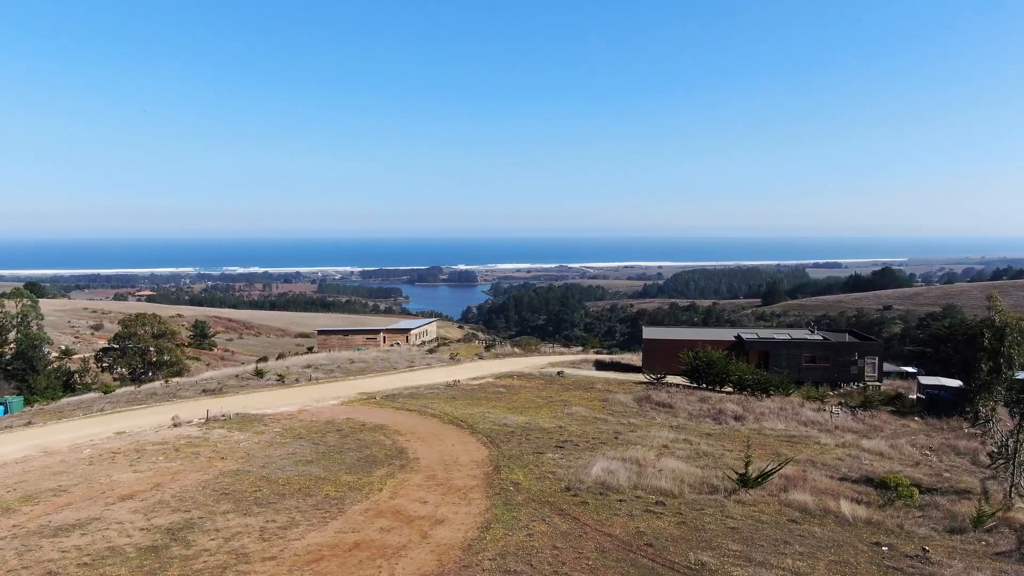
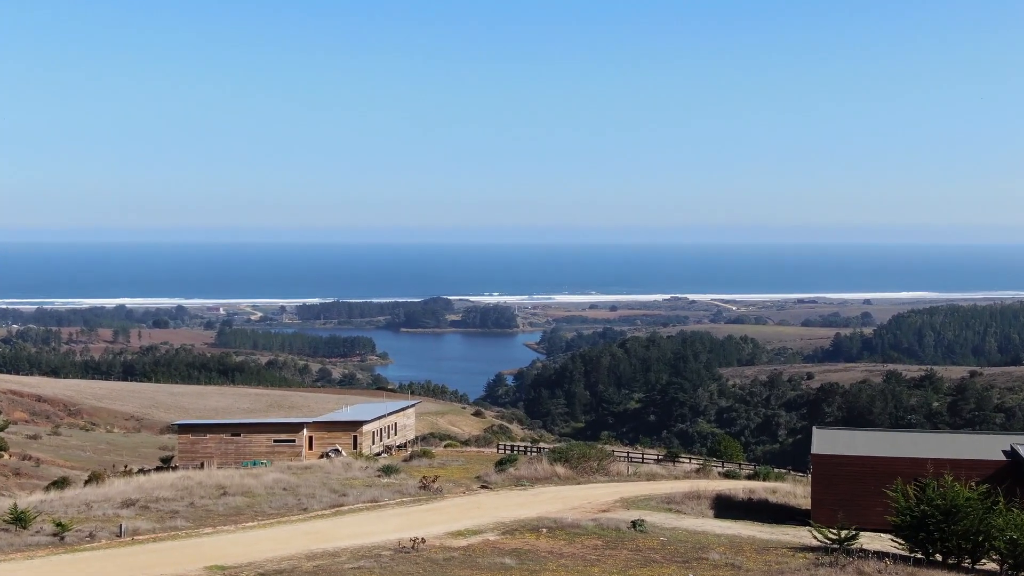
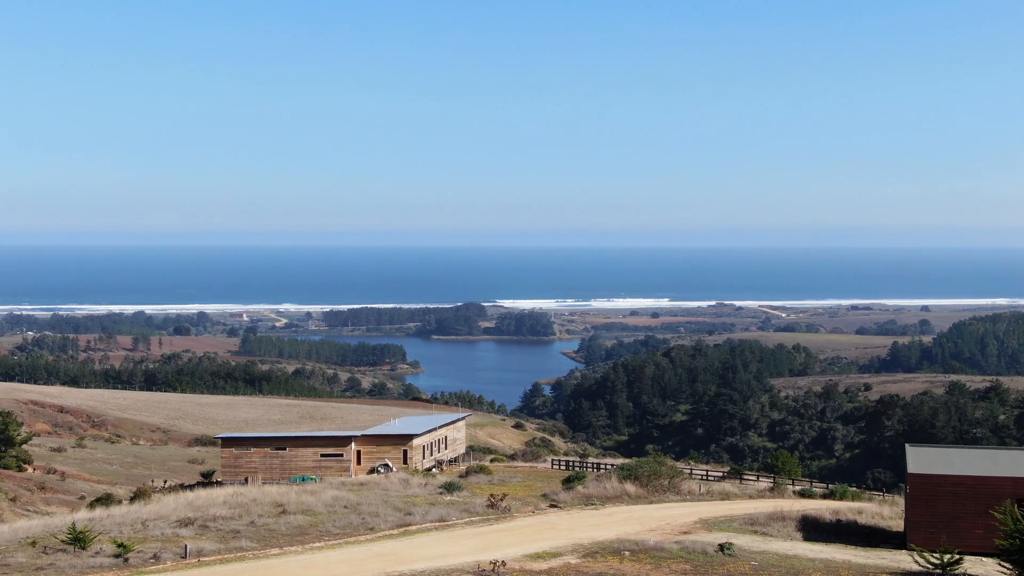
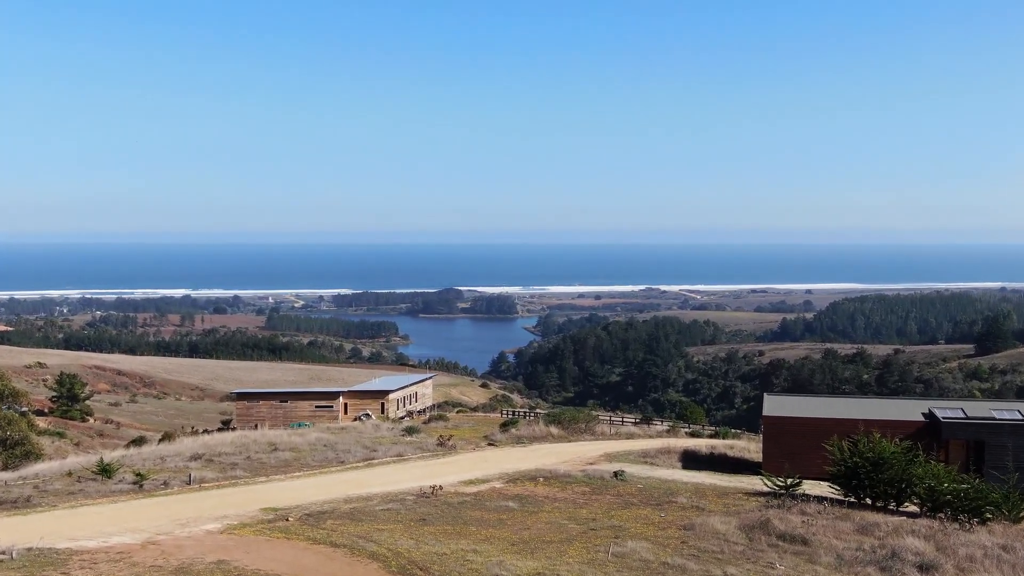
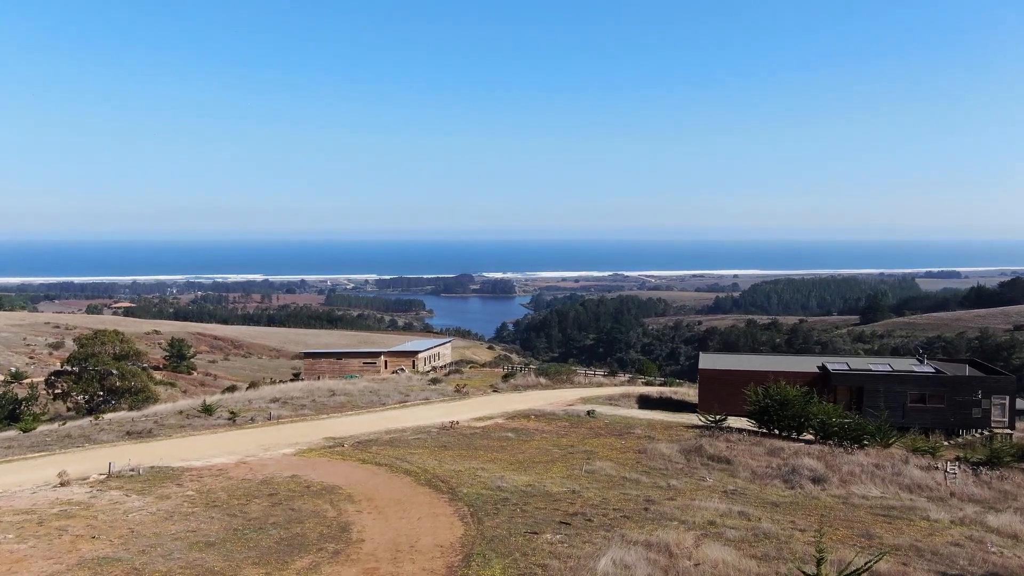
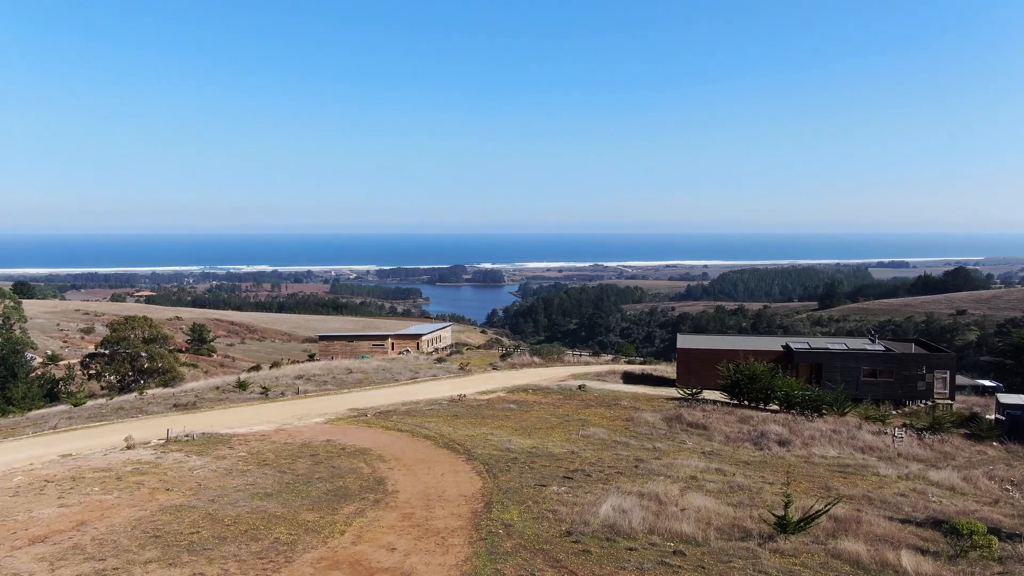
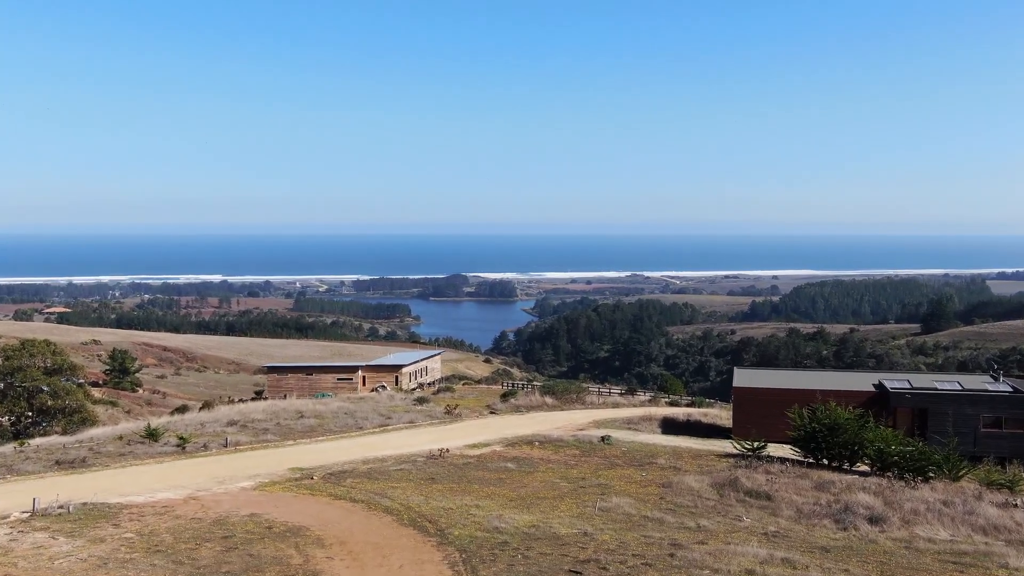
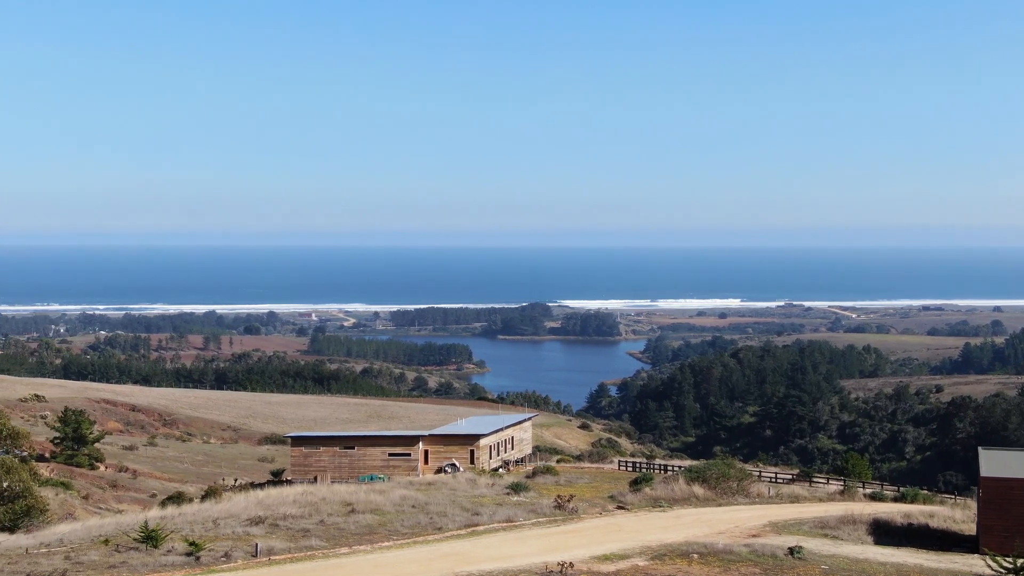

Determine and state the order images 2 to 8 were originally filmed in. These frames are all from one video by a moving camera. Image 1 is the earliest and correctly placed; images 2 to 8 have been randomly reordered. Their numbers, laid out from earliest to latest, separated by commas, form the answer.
6, 5, 7, 4, 2, 3, 8
